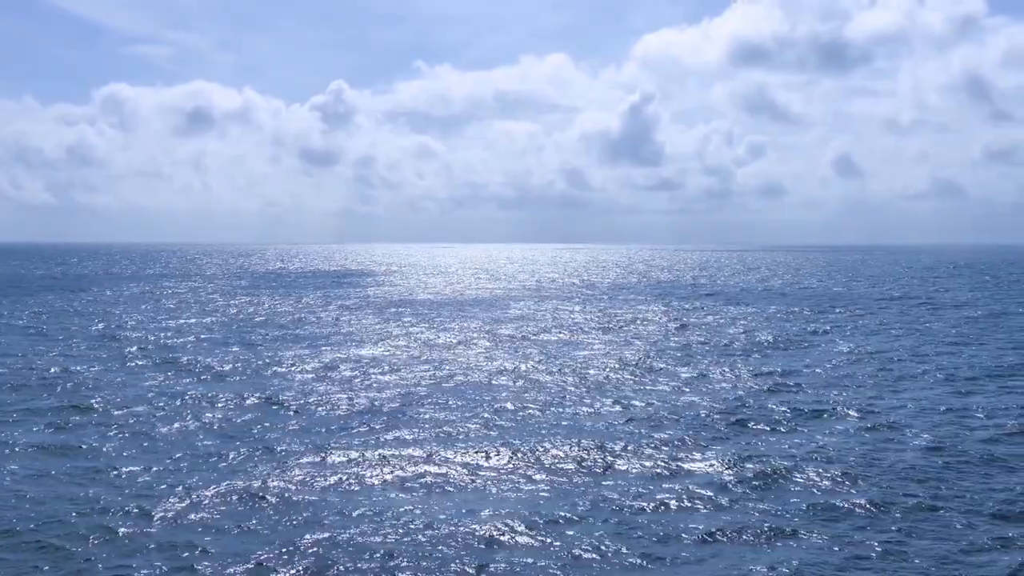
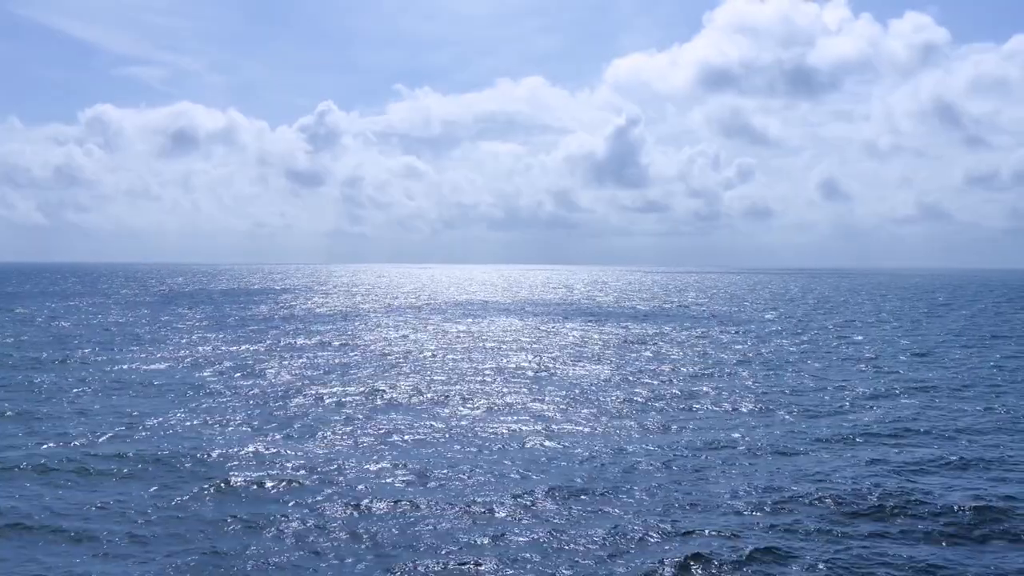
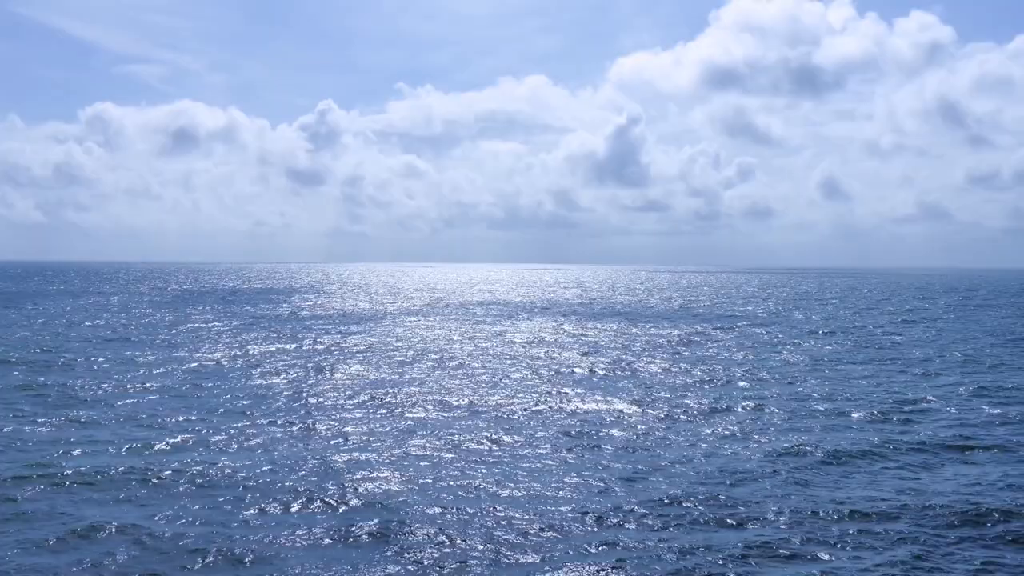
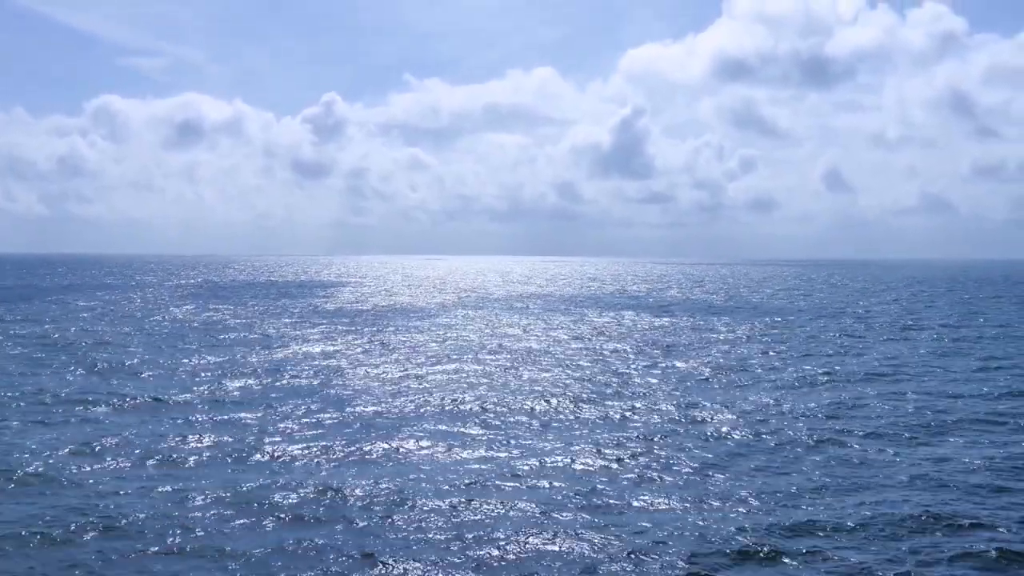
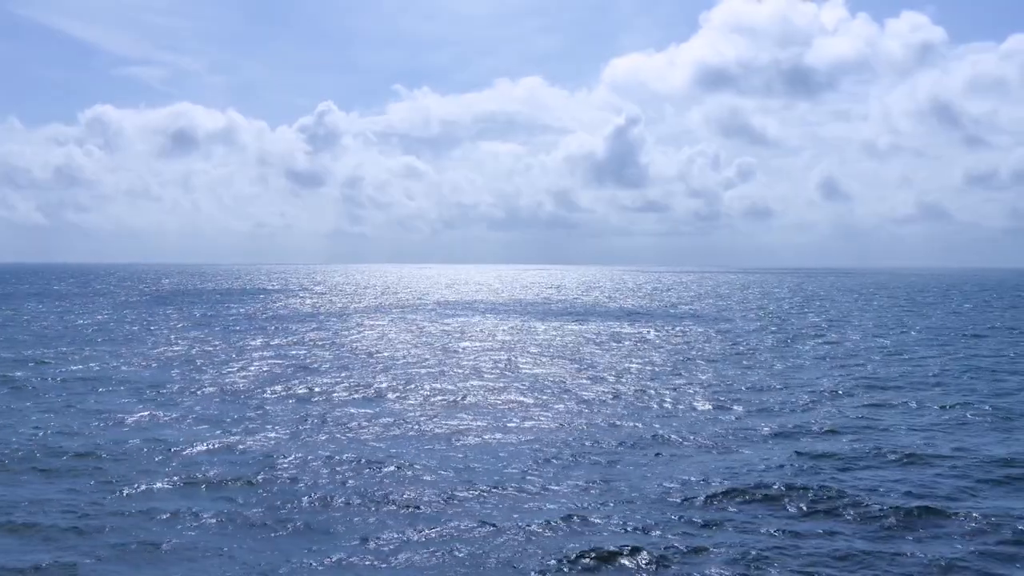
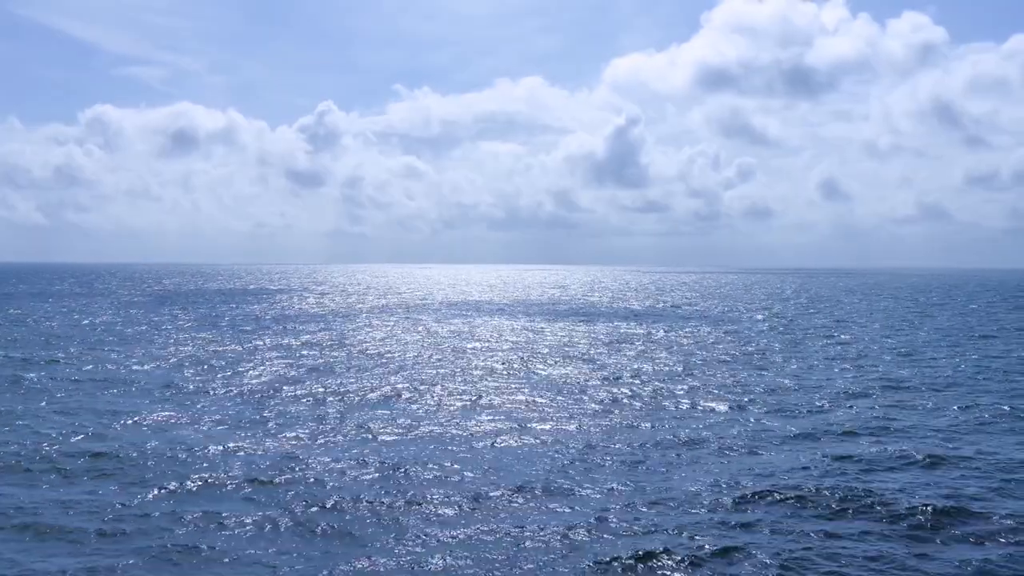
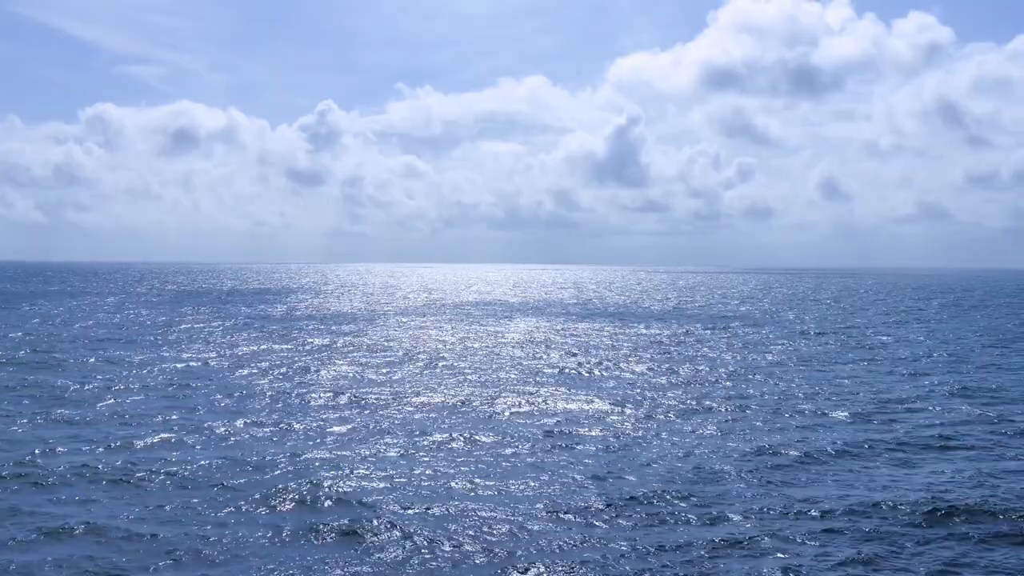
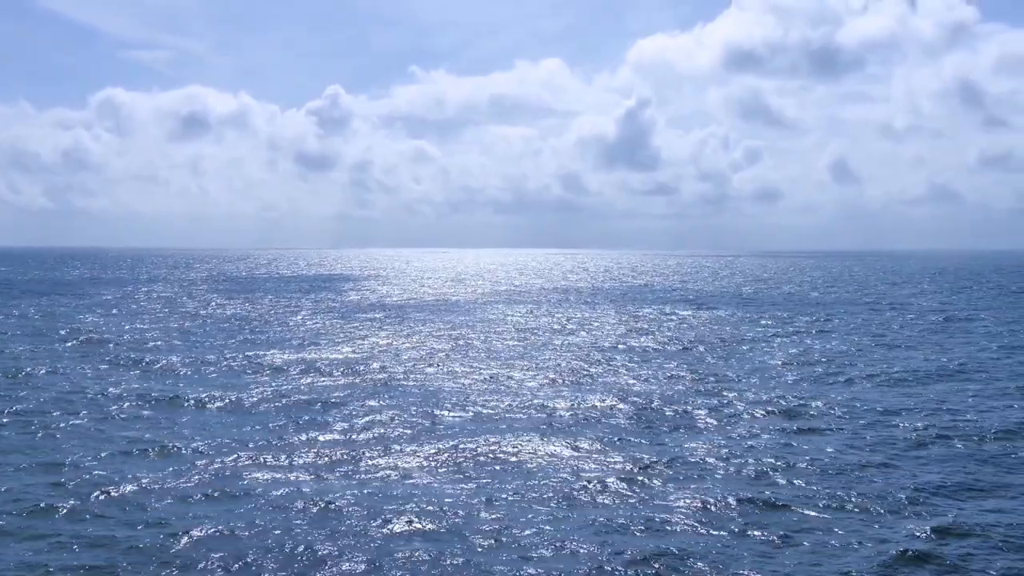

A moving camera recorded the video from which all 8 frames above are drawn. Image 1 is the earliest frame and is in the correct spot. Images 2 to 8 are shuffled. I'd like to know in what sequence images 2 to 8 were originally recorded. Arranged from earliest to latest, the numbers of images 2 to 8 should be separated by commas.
8, 4, 3, 7, 2, 6, 5
